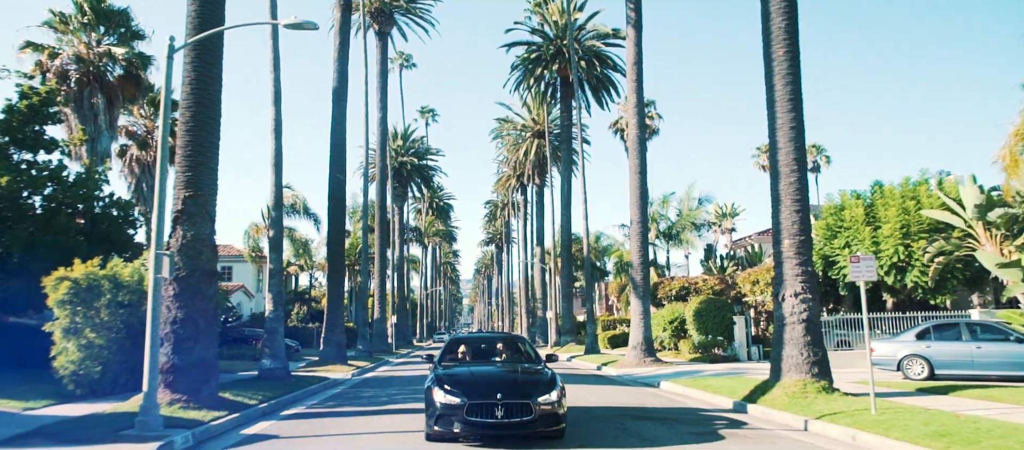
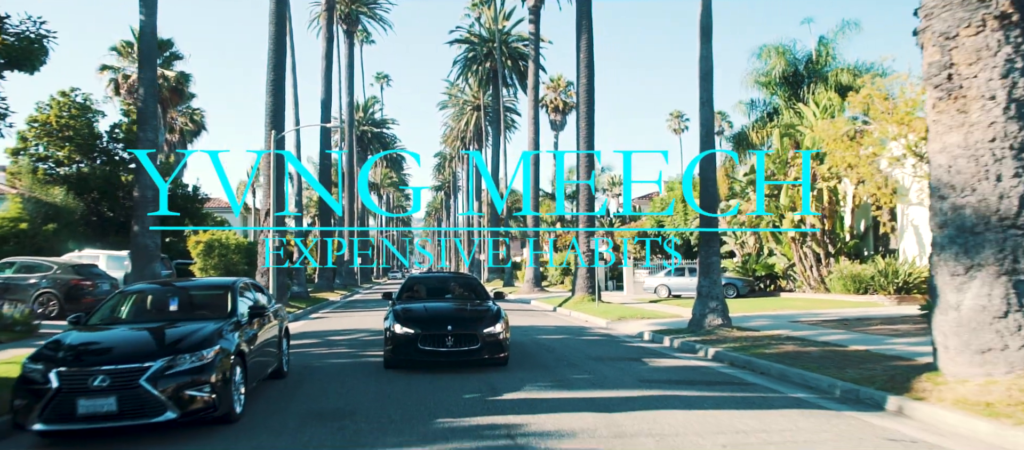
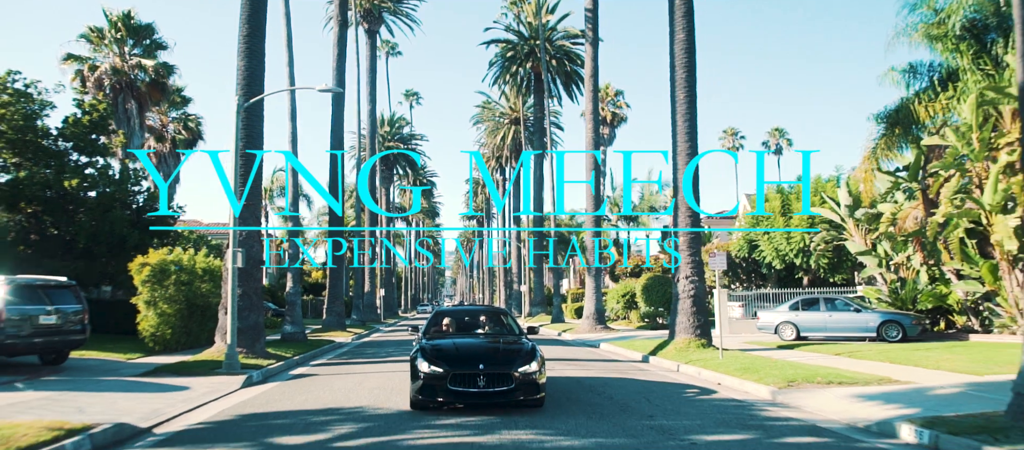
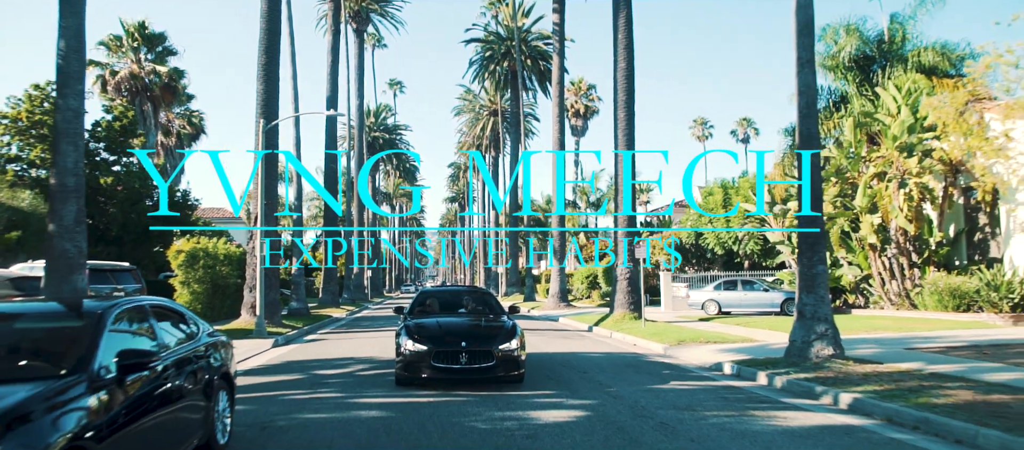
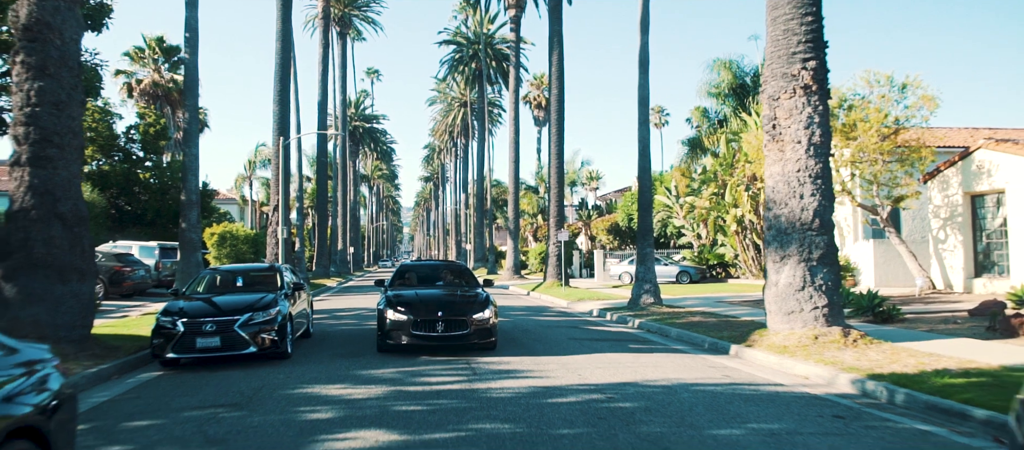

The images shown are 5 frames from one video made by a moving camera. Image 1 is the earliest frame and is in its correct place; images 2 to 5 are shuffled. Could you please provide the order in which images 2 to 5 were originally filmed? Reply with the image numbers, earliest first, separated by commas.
3, 4, 2, 5
